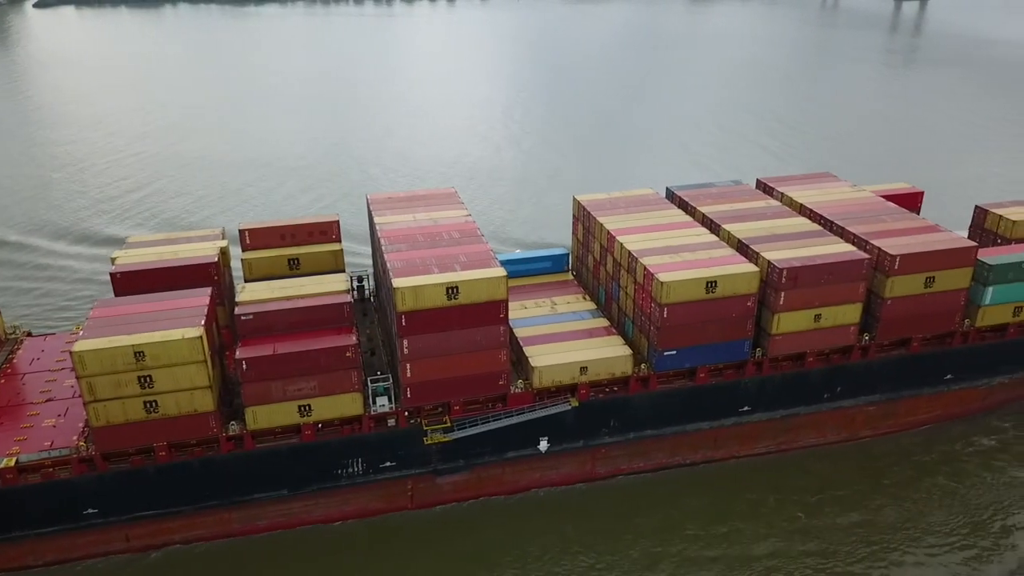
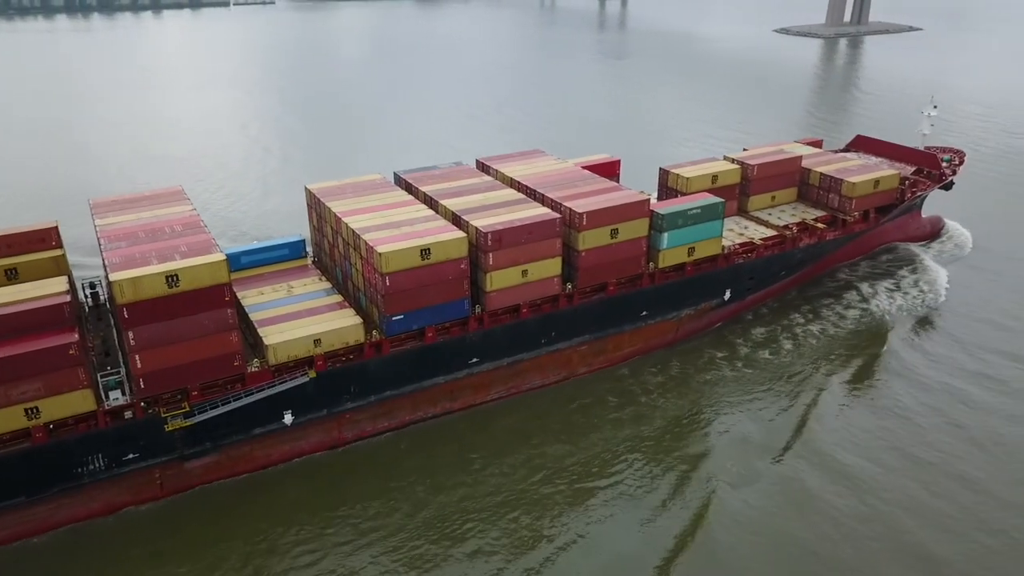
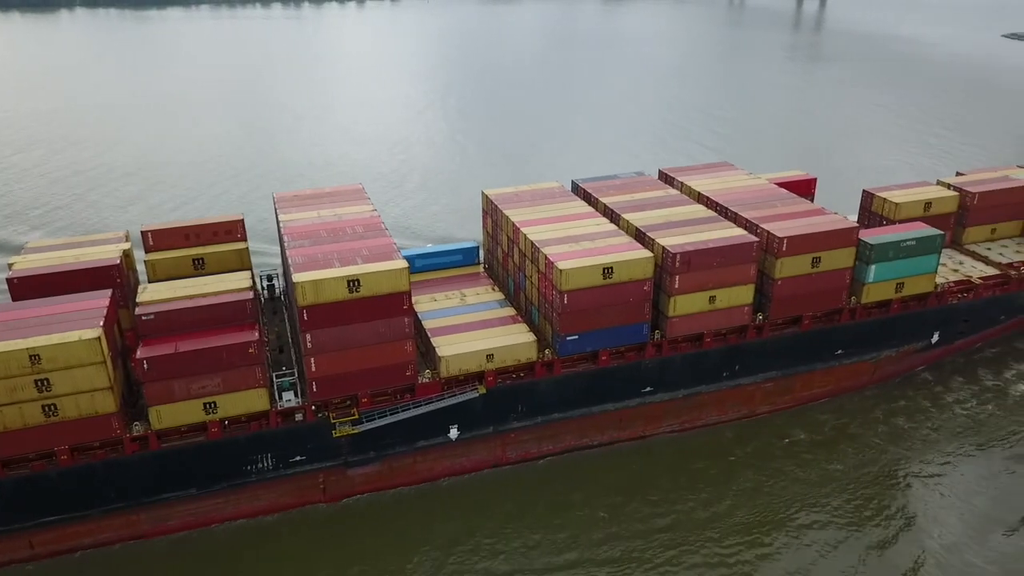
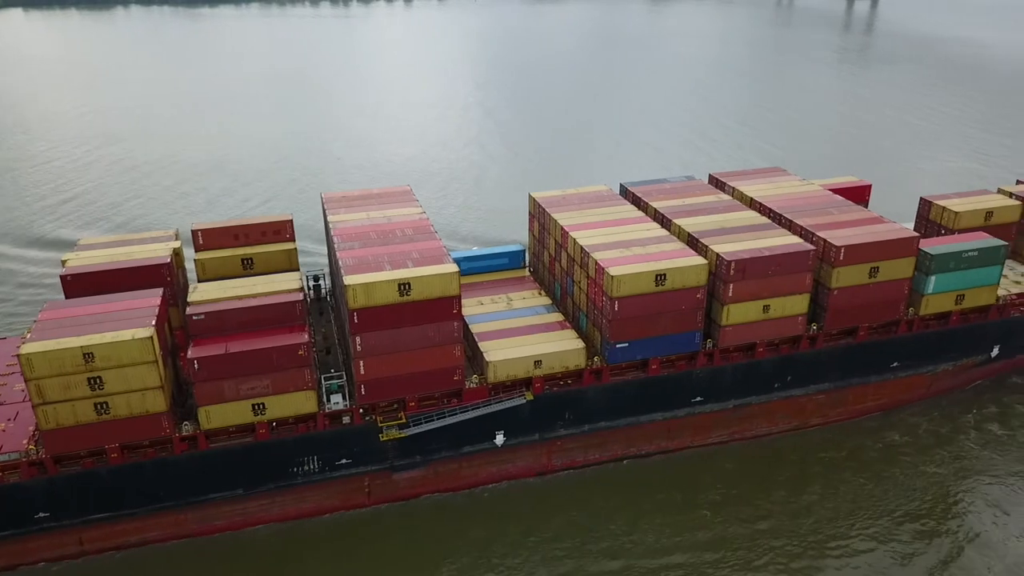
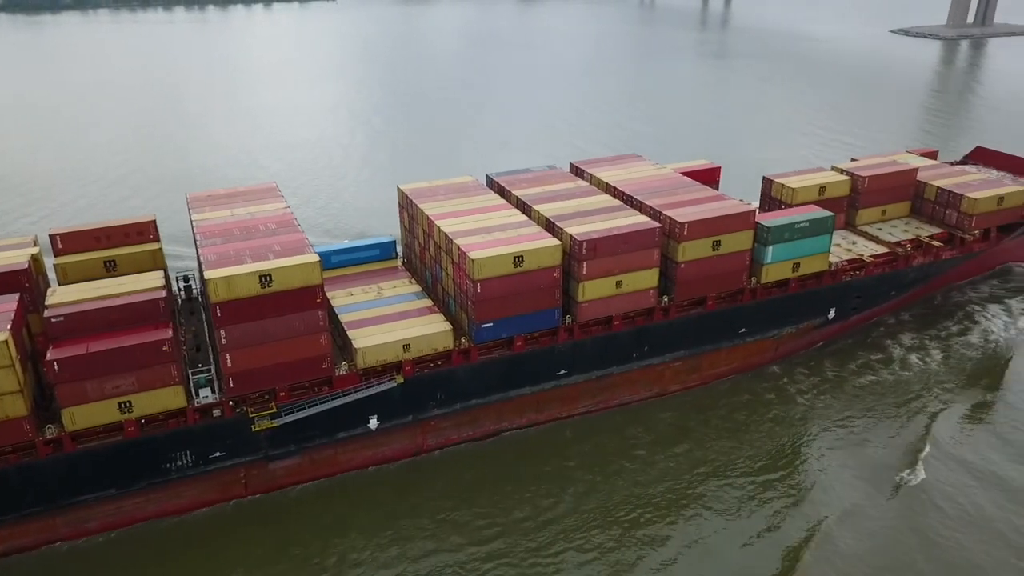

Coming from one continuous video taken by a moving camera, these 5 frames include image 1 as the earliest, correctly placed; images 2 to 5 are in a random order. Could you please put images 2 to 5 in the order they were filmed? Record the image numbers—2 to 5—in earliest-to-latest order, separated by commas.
4, 3, 5, 2
